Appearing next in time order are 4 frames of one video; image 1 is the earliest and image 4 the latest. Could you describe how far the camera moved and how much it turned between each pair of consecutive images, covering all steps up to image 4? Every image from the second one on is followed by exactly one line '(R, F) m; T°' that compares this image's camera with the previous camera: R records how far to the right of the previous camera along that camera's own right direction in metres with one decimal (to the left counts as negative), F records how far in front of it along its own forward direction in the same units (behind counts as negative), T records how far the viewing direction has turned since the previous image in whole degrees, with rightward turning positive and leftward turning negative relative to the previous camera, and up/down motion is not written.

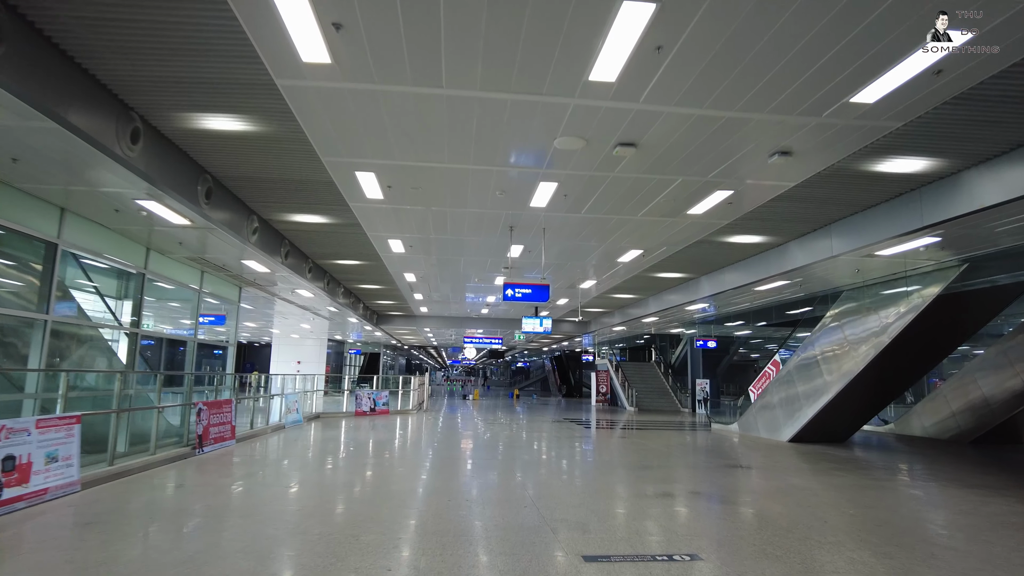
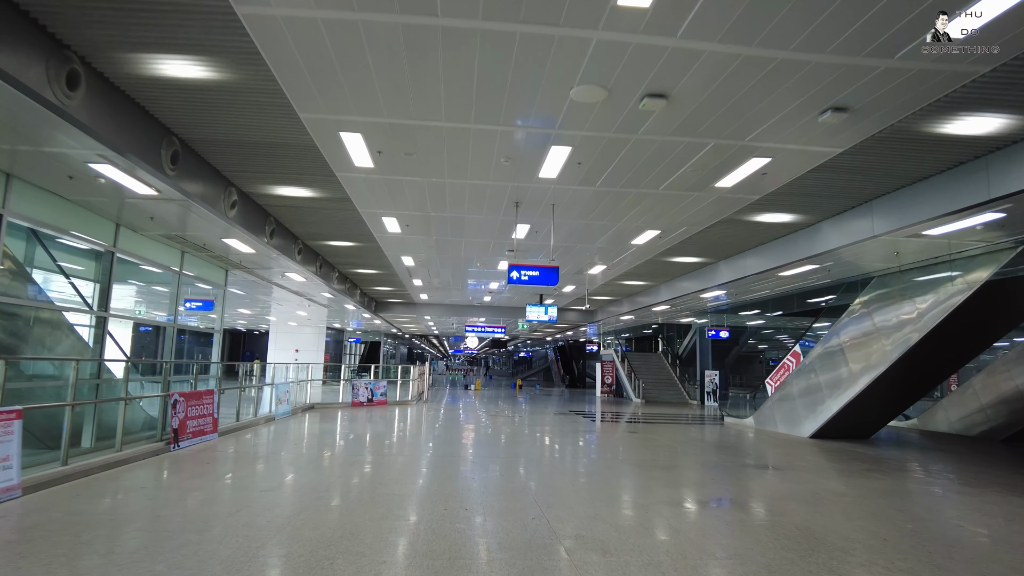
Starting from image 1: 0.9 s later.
(0.0, +0.8) m; 0°
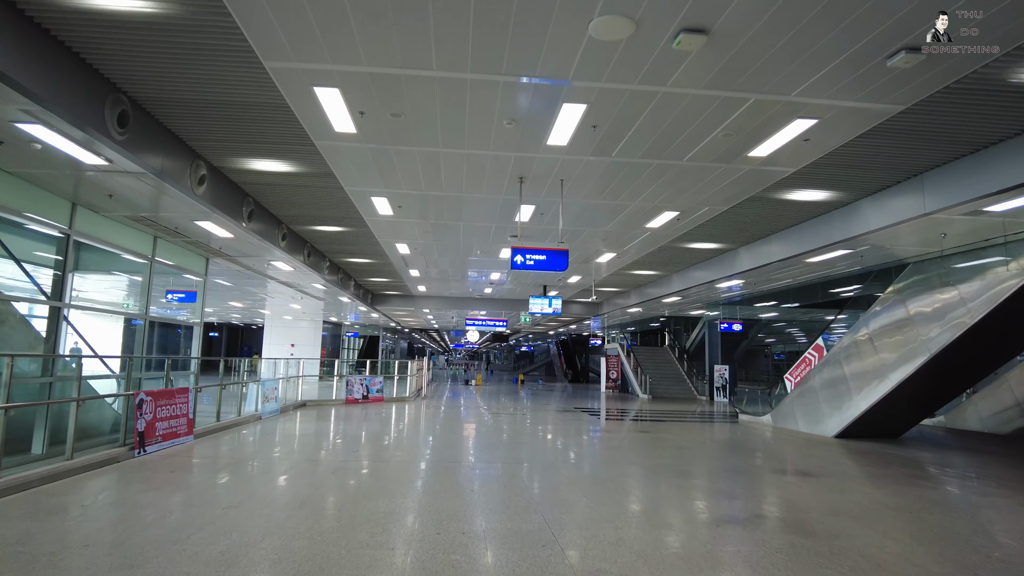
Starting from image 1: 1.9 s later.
(0.0, +0.8) m; 0°
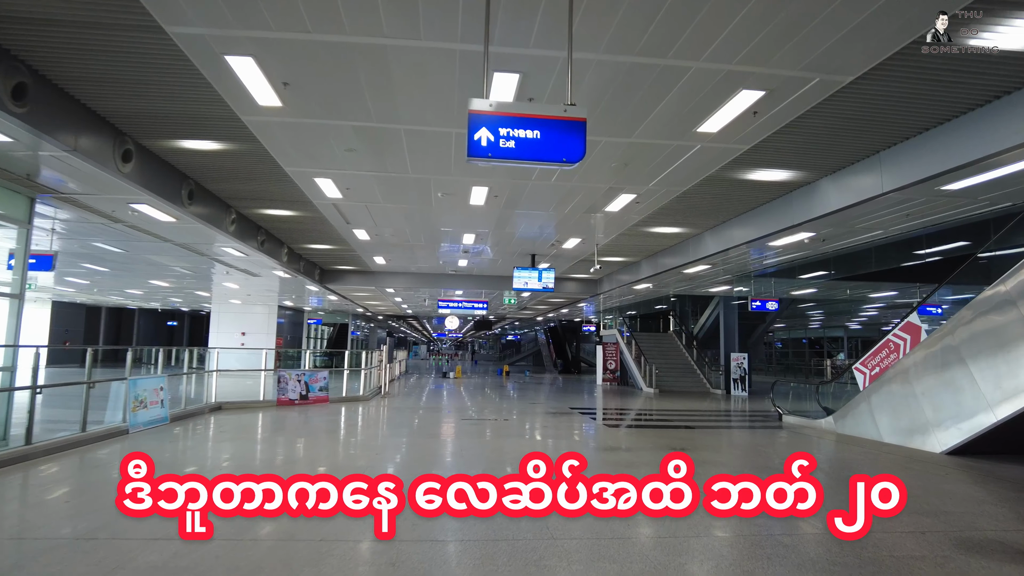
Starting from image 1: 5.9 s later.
(+0.1, +3.4) m; +1°
